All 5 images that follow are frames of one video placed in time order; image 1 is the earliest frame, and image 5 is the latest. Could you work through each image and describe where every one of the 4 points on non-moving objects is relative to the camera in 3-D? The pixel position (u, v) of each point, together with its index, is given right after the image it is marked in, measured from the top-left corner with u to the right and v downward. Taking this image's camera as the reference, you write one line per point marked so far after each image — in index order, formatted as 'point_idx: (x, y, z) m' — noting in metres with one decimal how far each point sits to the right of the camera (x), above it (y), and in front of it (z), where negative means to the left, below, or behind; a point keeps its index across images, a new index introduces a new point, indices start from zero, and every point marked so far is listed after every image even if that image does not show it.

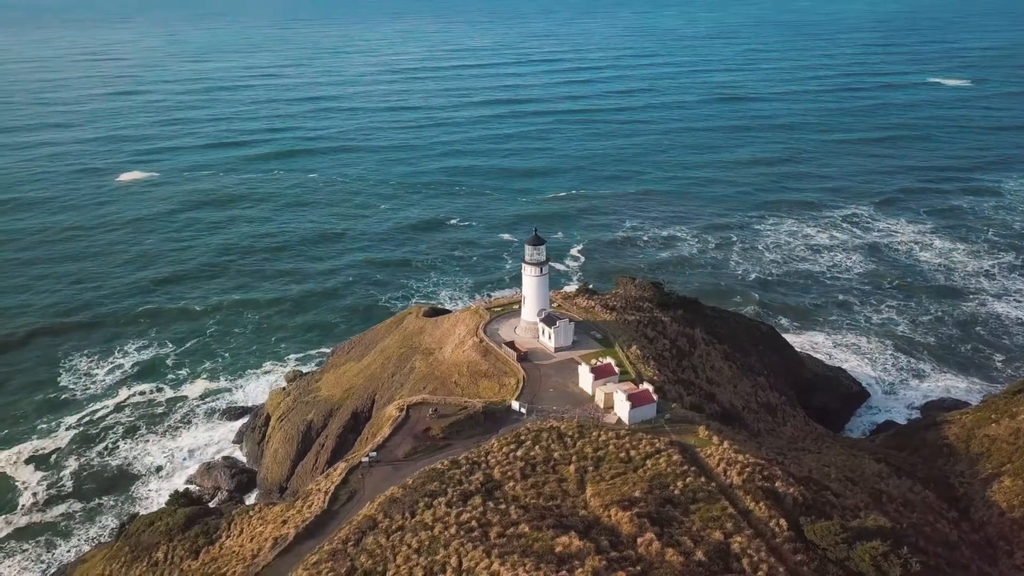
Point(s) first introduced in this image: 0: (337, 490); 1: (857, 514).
0: (-4.6, -5.2, +18.1) m
1: (+8.7, -5.7, +18.0) m
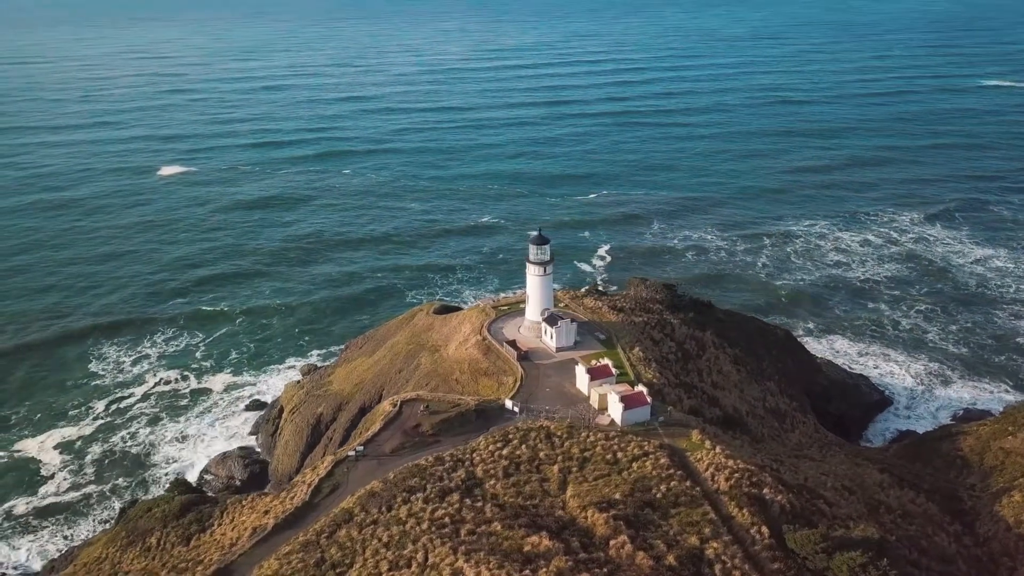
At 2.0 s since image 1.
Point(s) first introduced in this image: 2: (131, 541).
0: (-5.0, -5.0, +18.3) m
1: (+8.3, -5.9, +17.6) m
2: (-10.4, -6.9, +19.3) m
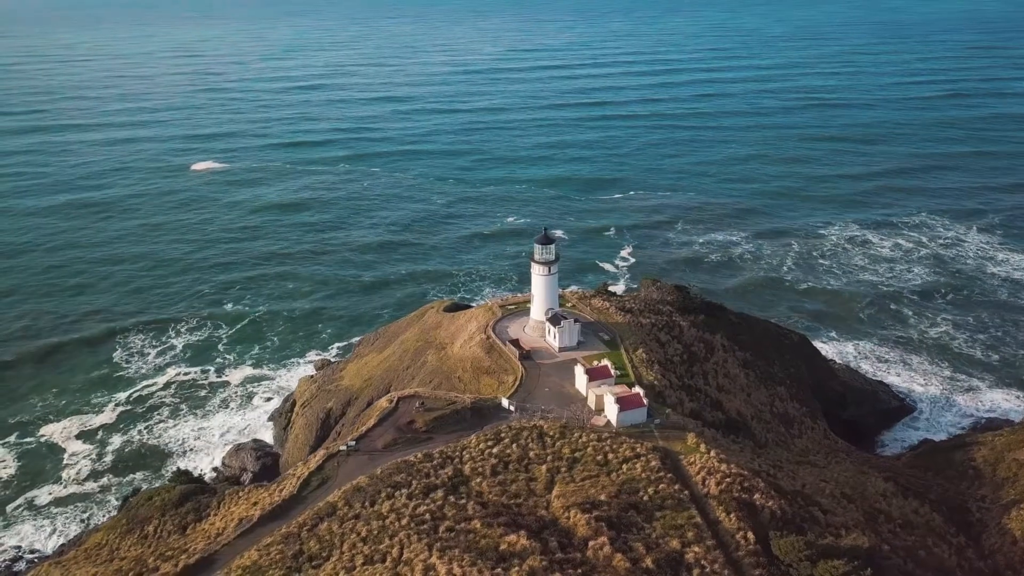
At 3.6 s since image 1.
0: (-5.3, -4.9, +18.5) m
1: (+8.0, -6.0, +17.4) m
2: (-10.6, -6.7, +19.8) m
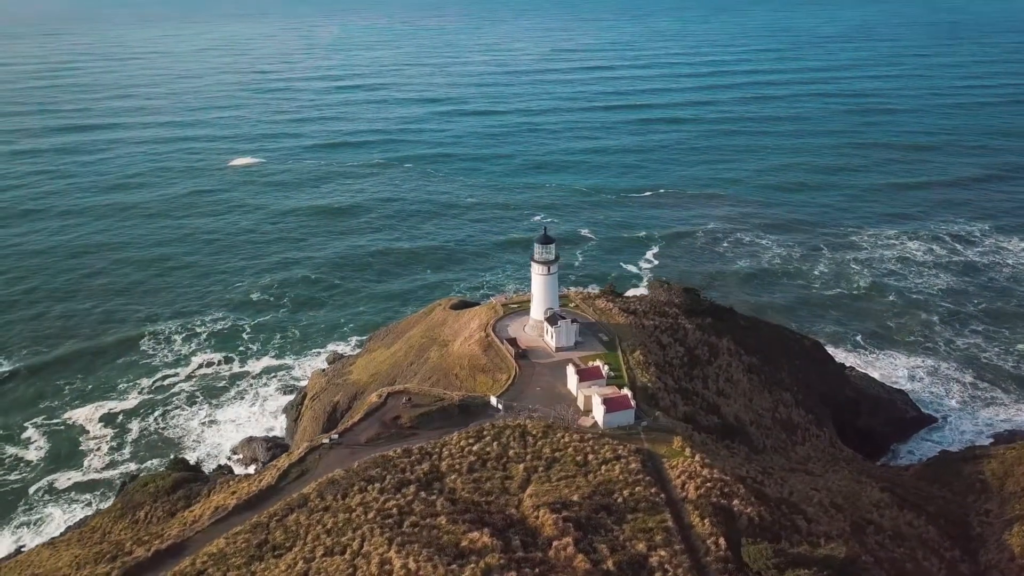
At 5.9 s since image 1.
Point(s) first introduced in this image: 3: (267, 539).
0: (-5.8, -4.8, +18.8) m
1: (+7.4, -6.1, +17.1) m
2: (-11.1, -6.4, +20.3) m
3: (-5.2, -5.5, +15.7) m
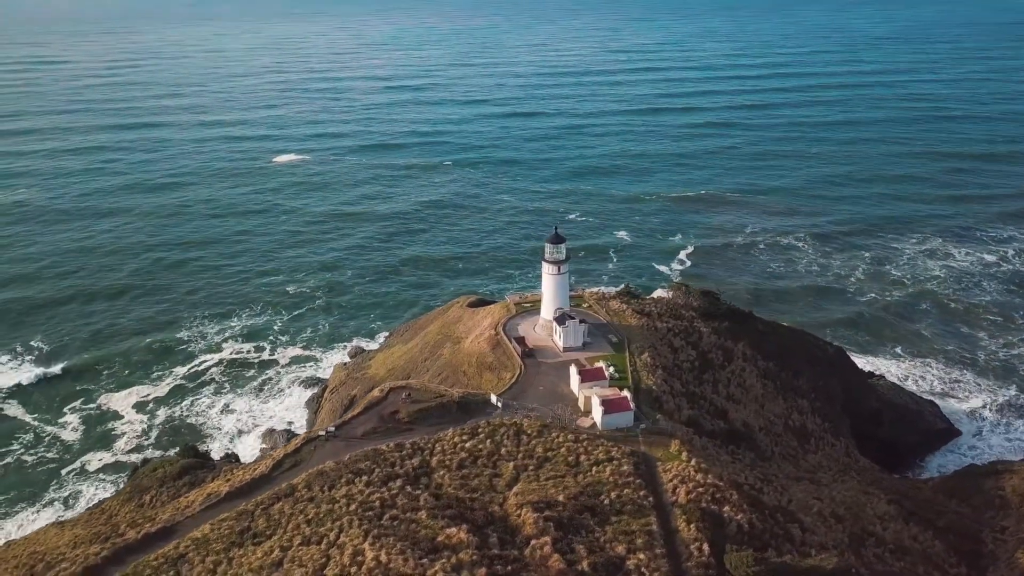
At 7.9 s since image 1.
0: (-6.0, -4.6, +19.2) m
1: (+7.0, -6.2, +16.8) m
2: (-11.3, -6.1, +20.9) m
3: (-5.6, -5.4, +16.0) m
